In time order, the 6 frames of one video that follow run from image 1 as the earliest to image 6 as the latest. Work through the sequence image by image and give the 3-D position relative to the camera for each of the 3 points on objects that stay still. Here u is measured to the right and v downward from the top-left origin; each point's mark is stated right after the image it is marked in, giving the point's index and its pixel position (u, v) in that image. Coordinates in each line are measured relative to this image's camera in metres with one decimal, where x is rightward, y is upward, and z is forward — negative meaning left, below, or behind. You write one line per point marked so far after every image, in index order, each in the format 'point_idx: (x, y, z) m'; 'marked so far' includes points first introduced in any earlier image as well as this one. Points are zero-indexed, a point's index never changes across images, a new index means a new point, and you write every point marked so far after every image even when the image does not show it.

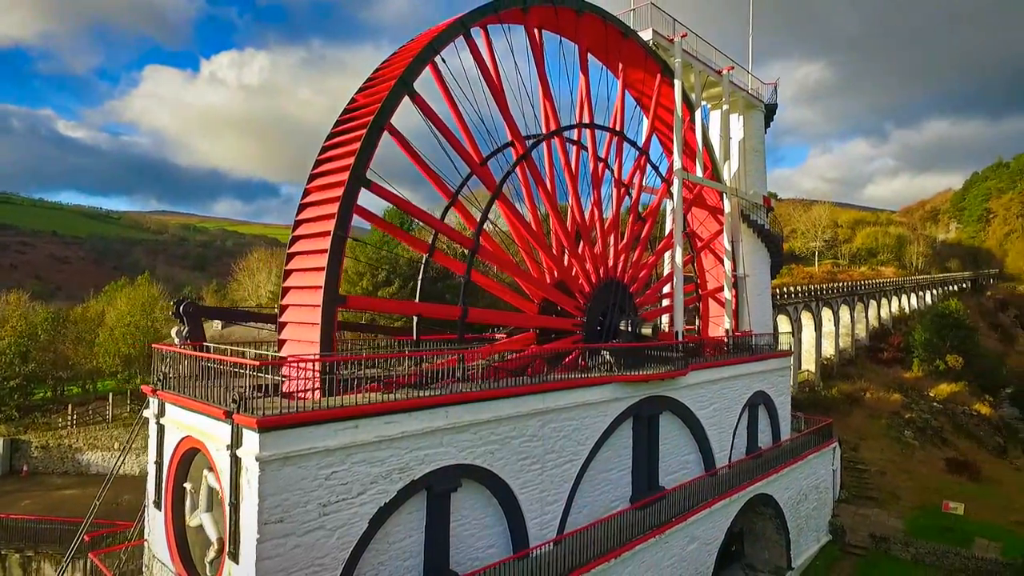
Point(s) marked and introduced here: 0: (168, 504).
0: (-3.8, -2.4, +6.4) m
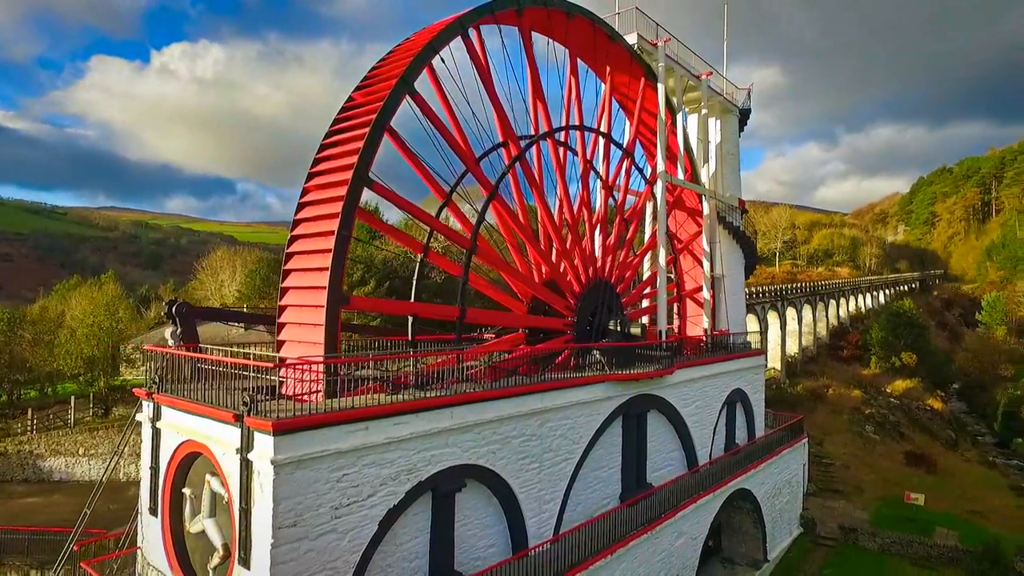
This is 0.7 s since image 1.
0: (-3.8, -2.4, +6.2) m
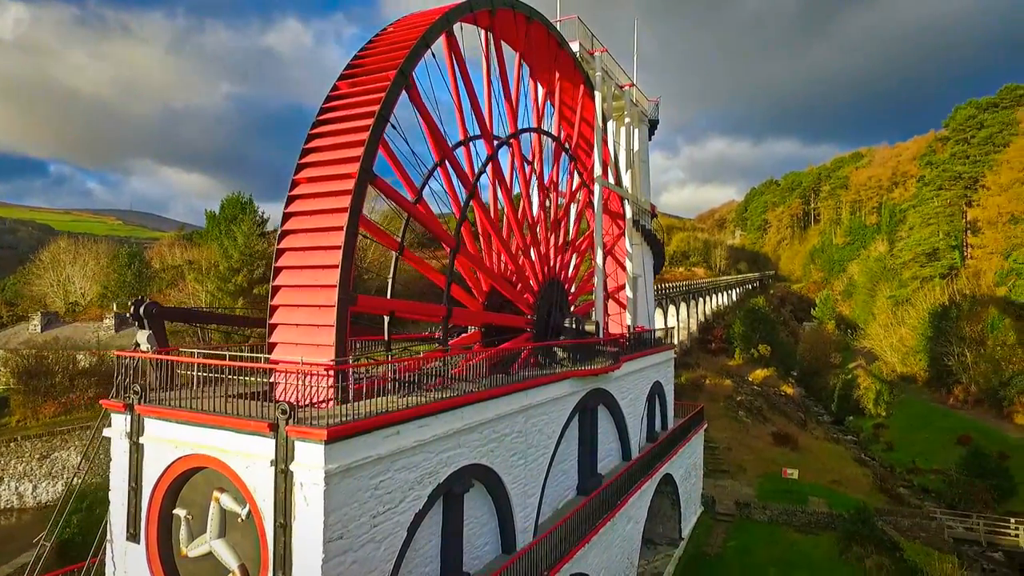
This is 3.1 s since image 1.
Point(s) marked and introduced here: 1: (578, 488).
0: (-3.5, -2.4, +5.5) m
1: (+1.3, -3.8, +10.9) m
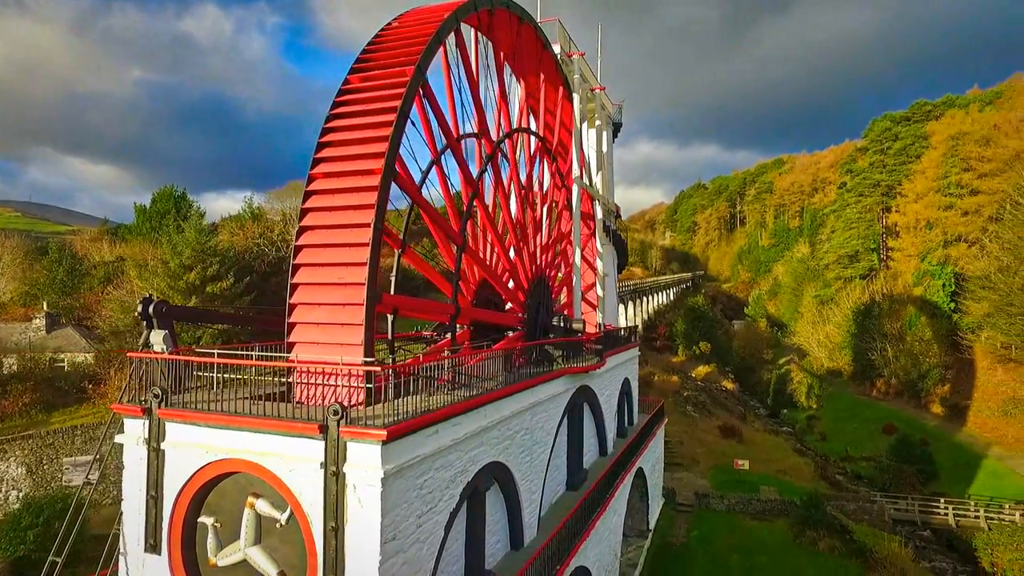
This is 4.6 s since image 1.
0: (-3.1, -2.4, +5.3) m
1: (+1.1, -3.8, +11.0) m
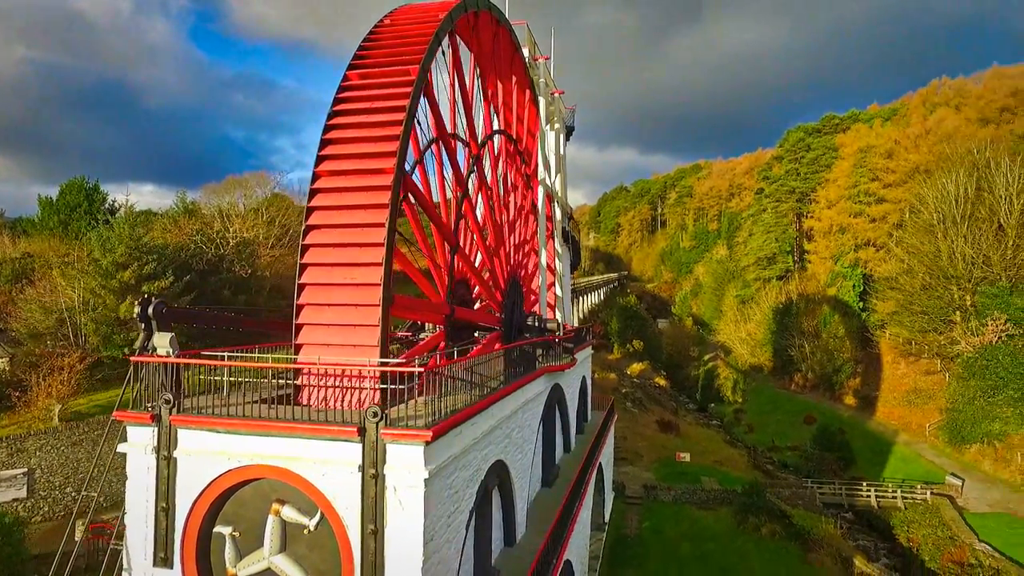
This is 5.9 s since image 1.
0: (-2.9, -2.4, +5.1) m
1: (+0.6, -3.8, +11.3) m
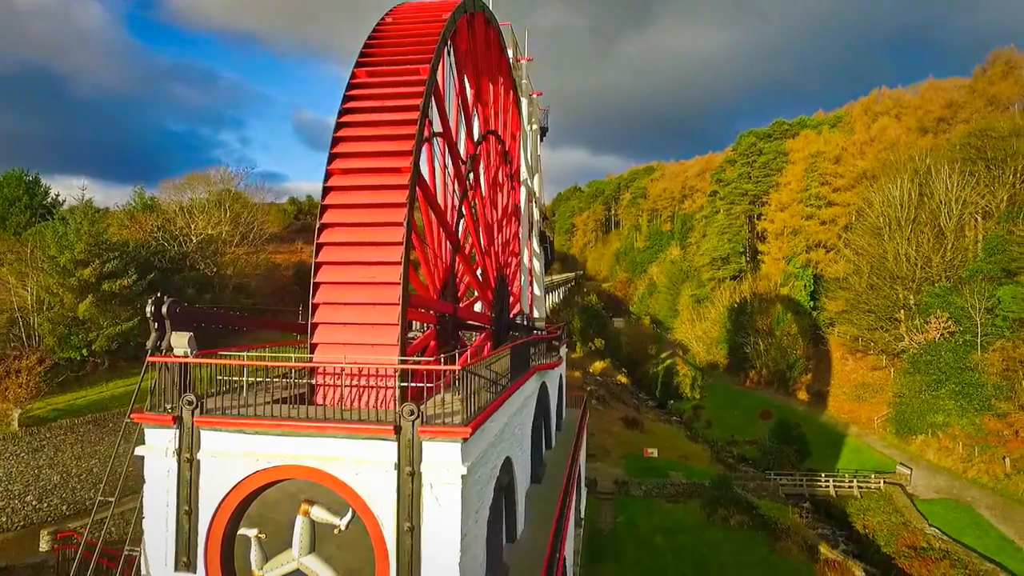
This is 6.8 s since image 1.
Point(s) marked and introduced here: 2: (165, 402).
0: (-2.6, -2.4, +5.0) m
1: (+0.4, -3.8, +11.4) m
2: (-3.2, -1.0, +5.1) m
